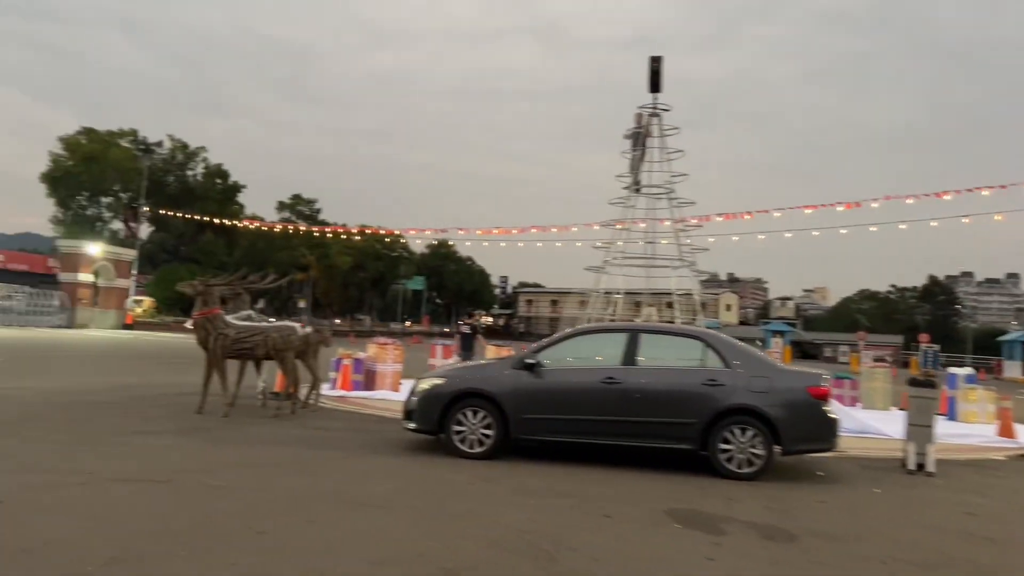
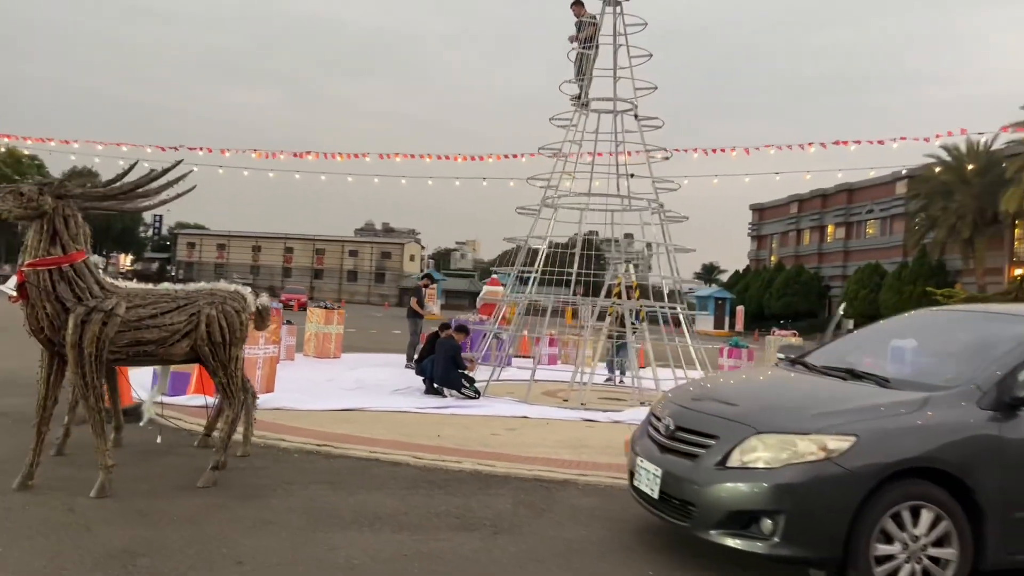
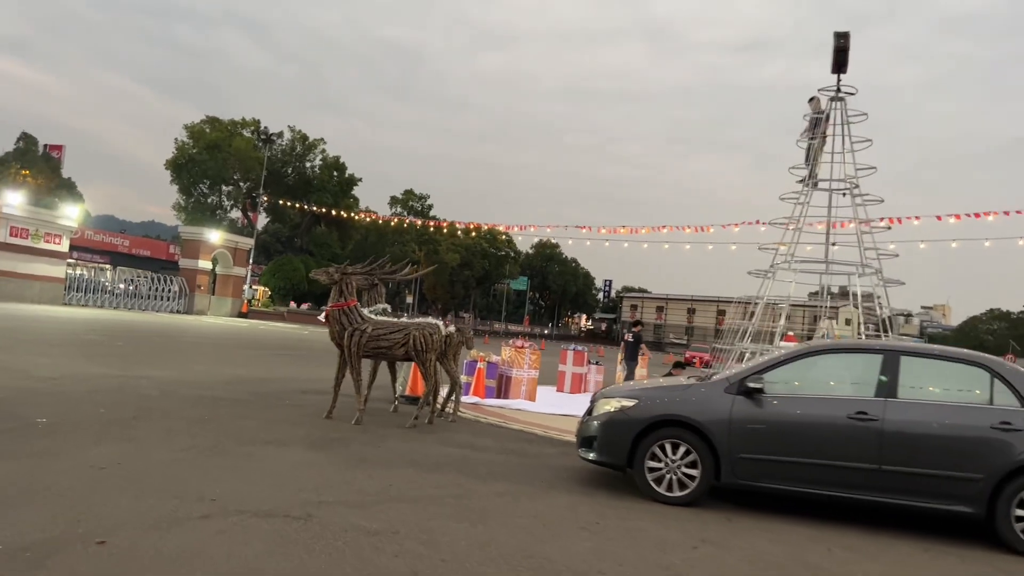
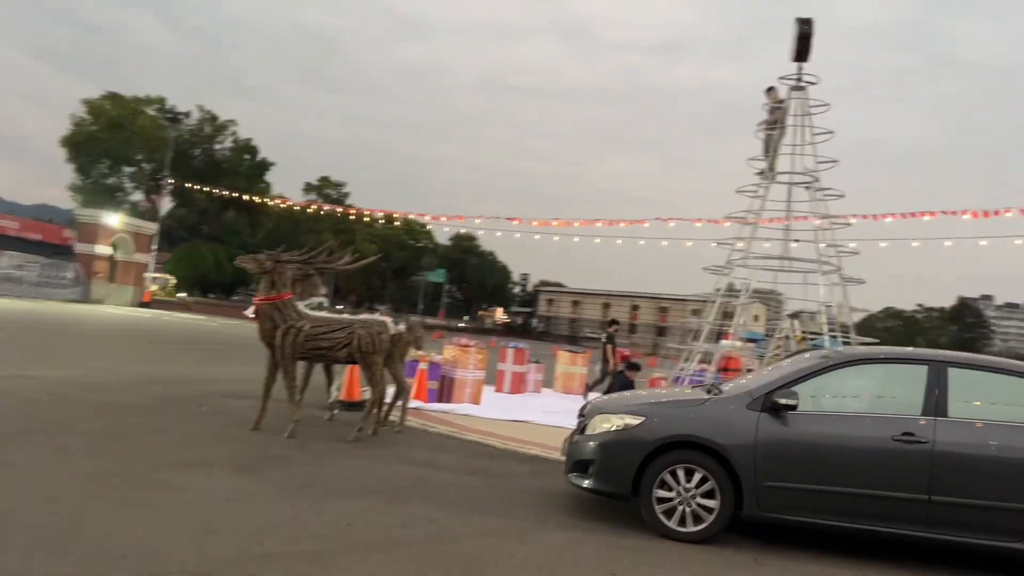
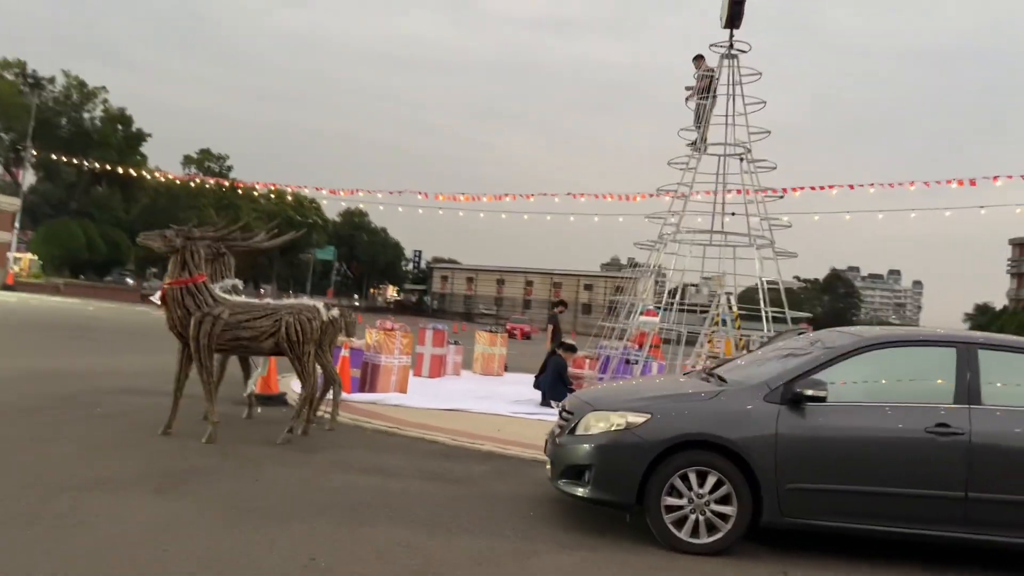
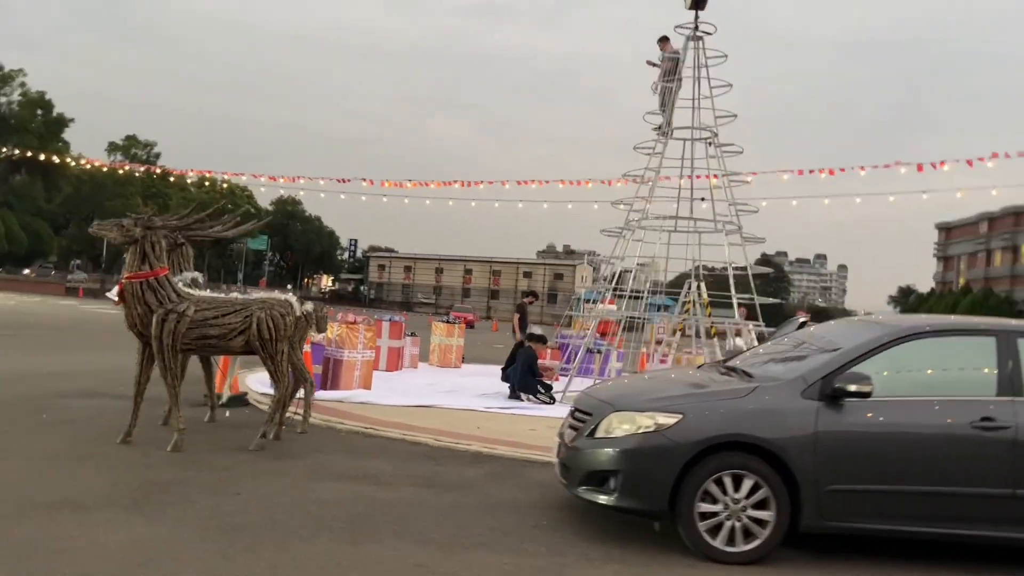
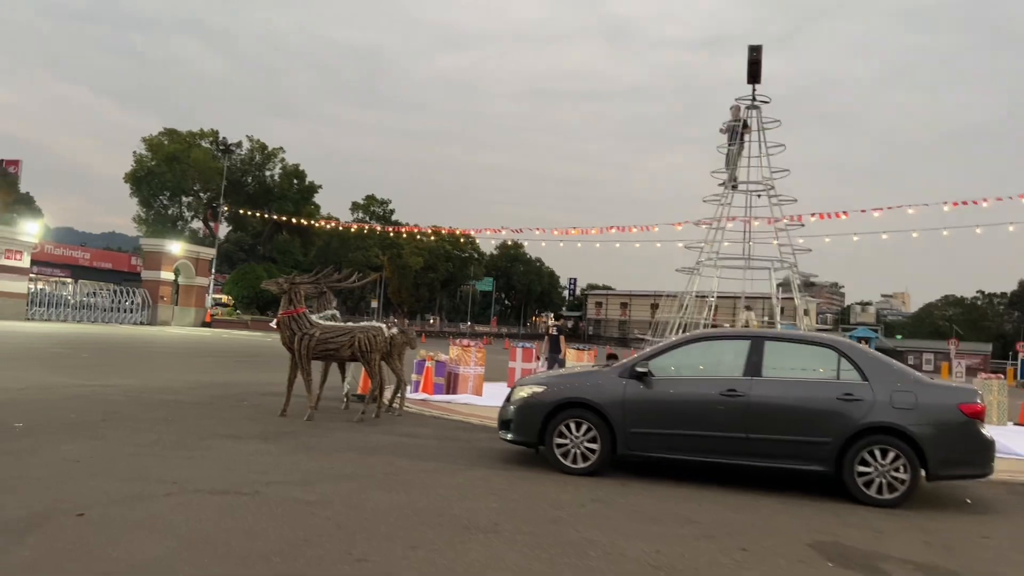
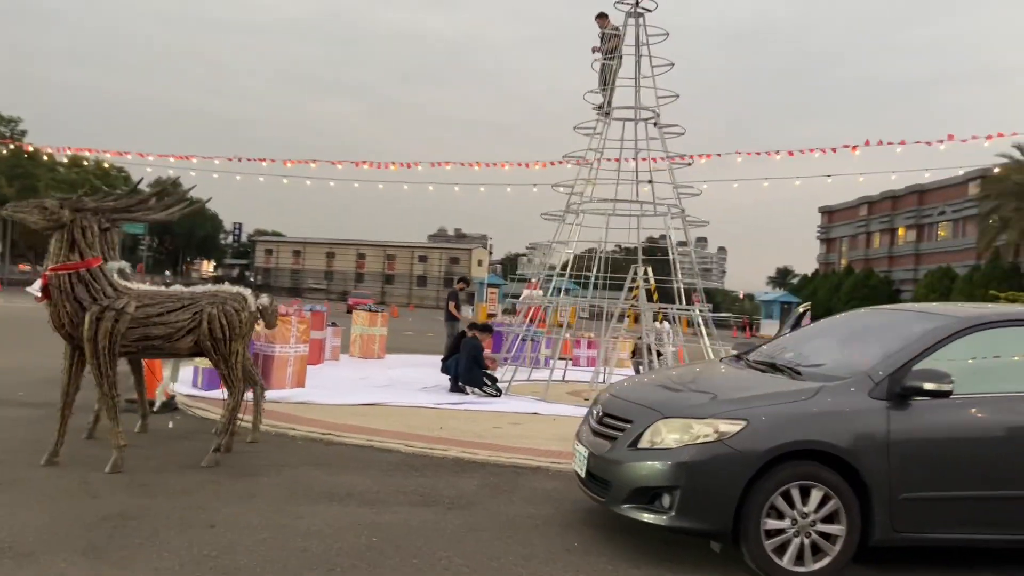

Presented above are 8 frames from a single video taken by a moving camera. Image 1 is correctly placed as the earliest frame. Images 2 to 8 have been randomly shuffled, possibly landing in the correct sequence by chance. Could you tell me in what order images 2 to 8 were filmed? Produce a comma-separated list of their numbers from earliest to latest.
7, 3, 4, 5, 6, 8, 2
